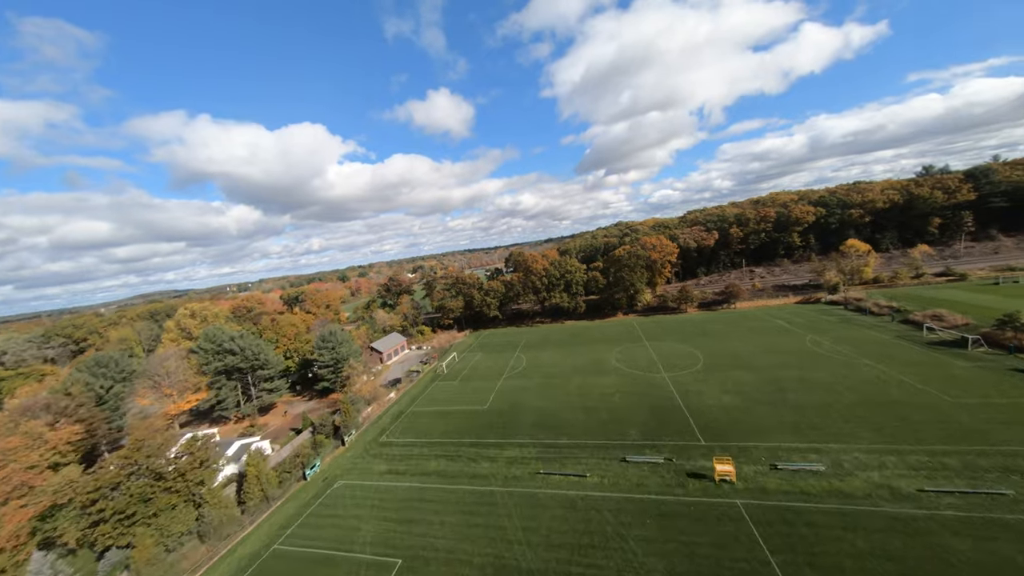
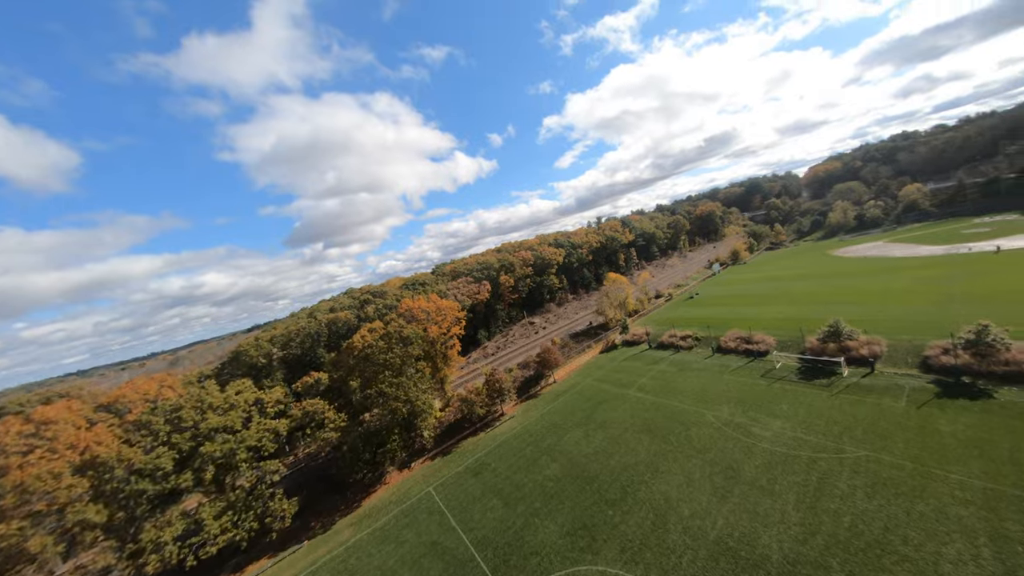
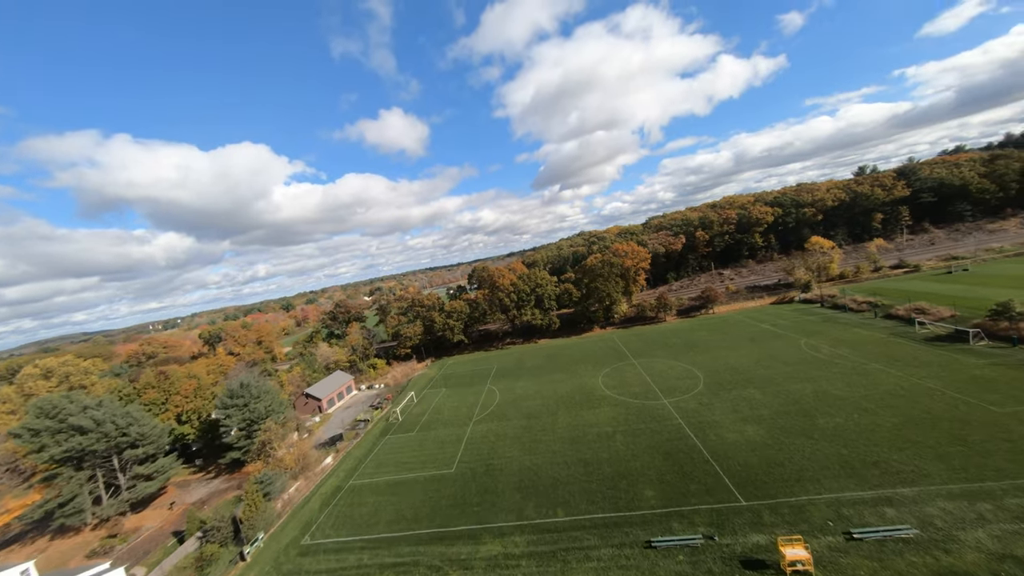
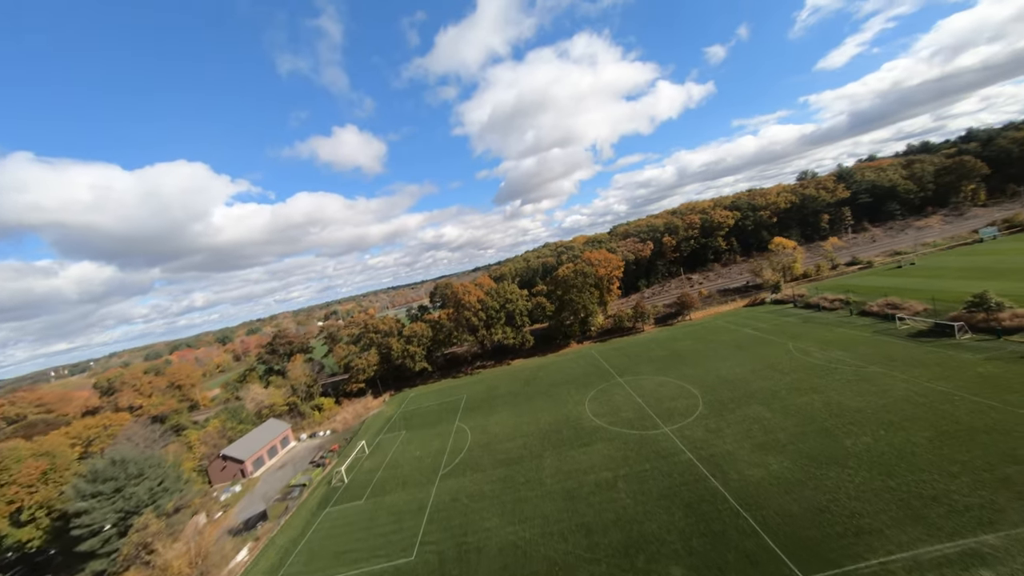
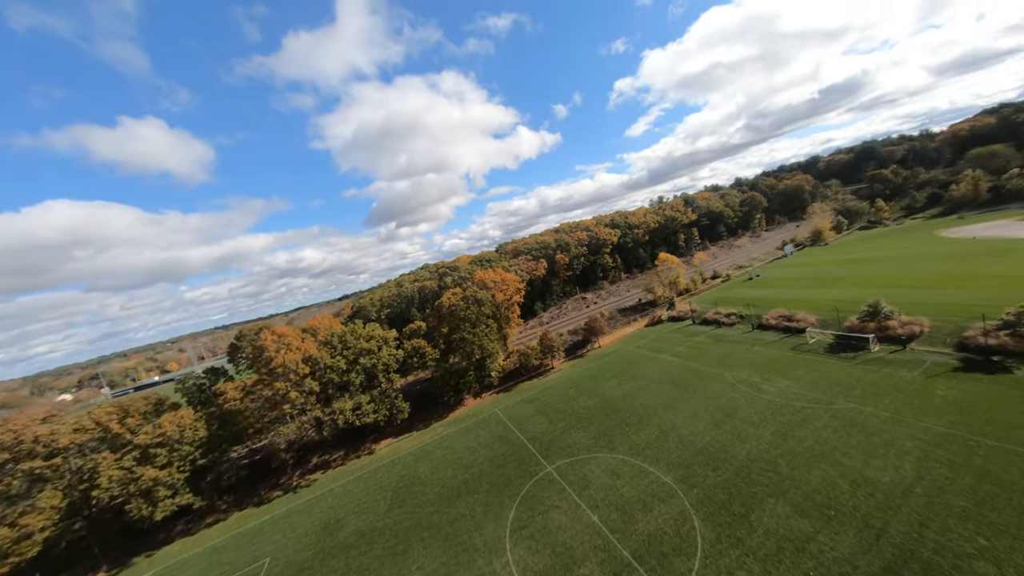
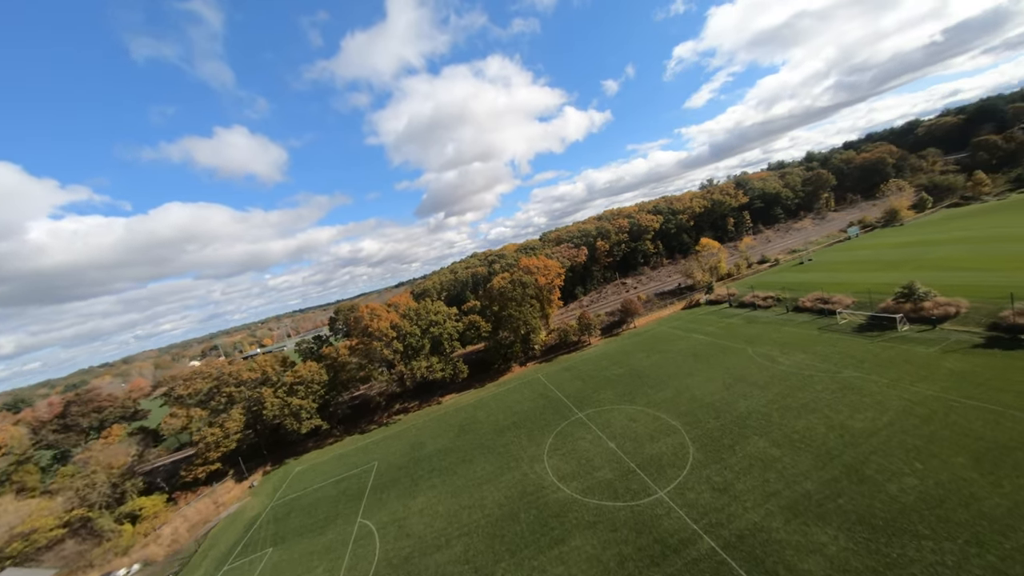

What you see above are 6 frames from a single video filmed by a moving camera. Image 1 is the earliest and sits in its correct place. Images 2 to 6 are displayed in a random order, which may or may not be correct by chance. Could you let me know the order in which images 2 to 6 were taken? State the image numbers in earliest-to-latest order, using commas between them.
3, 4, 6, 5, 2
